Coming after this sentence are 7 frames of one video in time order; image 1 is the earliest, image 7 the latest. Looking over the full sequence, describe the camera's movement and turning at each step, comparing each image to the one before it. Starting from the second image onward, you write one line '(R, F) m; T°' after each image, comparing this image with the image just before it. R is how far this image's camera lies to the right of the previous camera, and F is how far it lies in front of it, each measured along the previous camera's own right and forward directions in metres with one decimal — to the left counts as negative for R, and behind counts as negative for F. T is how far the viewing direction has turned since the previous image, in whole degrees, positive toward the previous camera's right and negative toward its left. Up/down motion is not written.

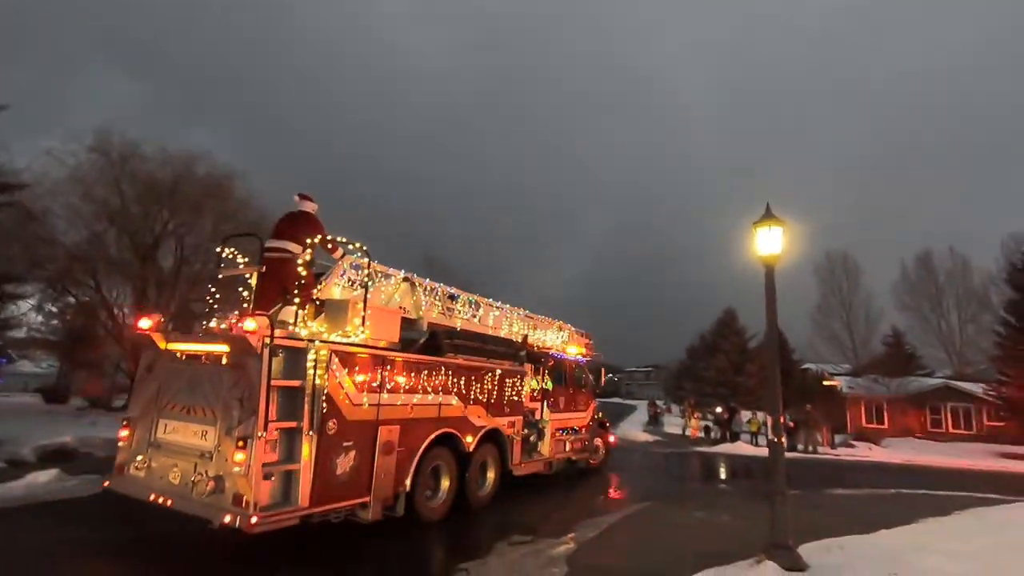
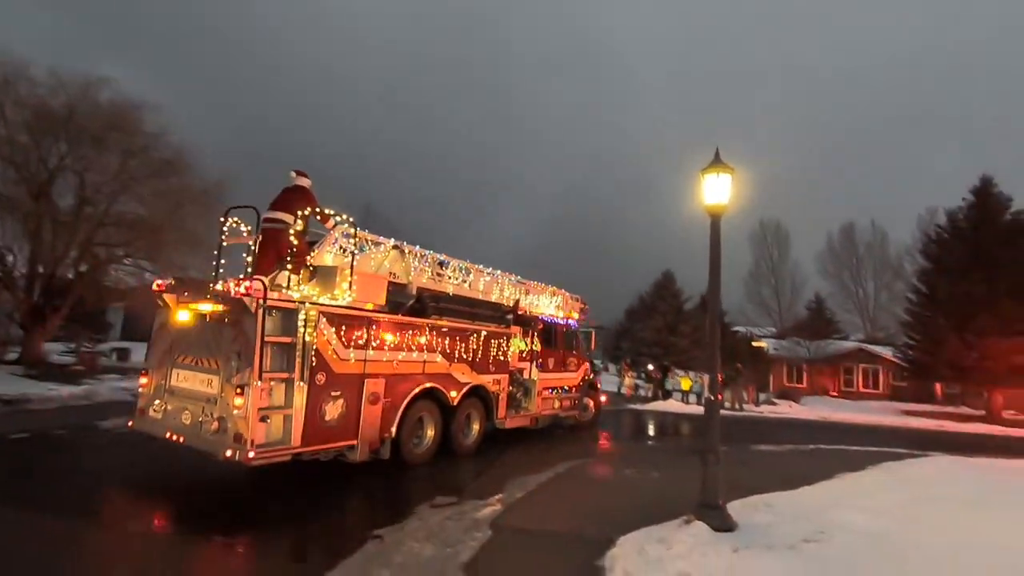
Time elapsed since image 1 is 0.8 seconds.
(+0.2, +0.7) m; +6°
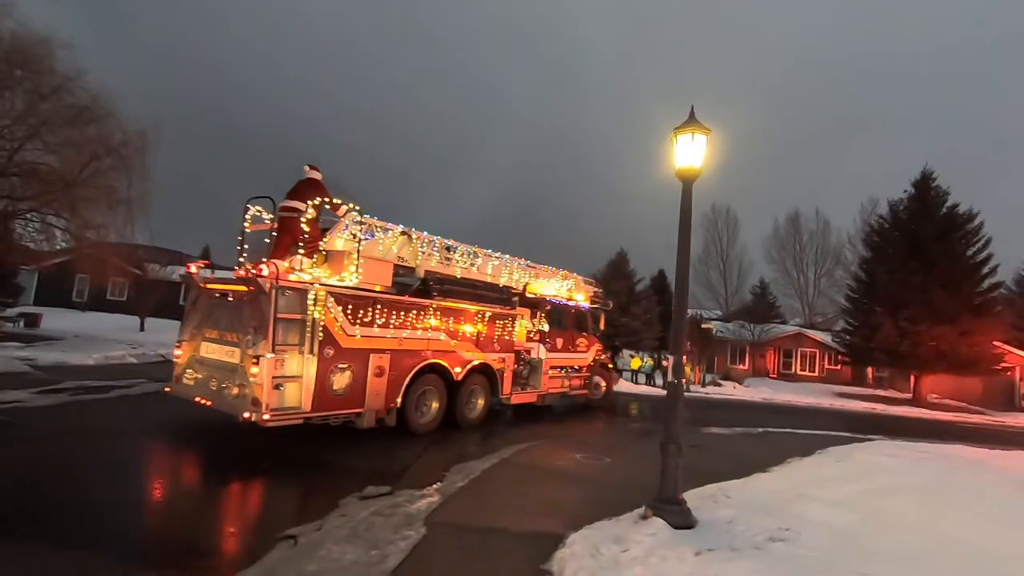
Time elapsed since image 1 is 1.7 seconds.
(+0.1, +0.9) m; +5°
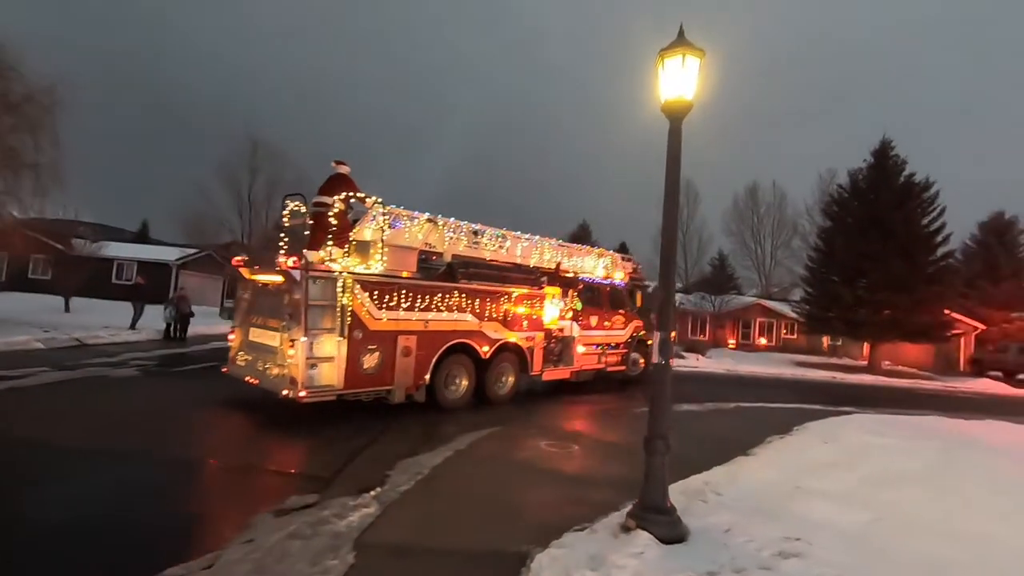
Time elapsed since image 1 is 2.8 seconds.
(+0.1, +1.3) m; +4°
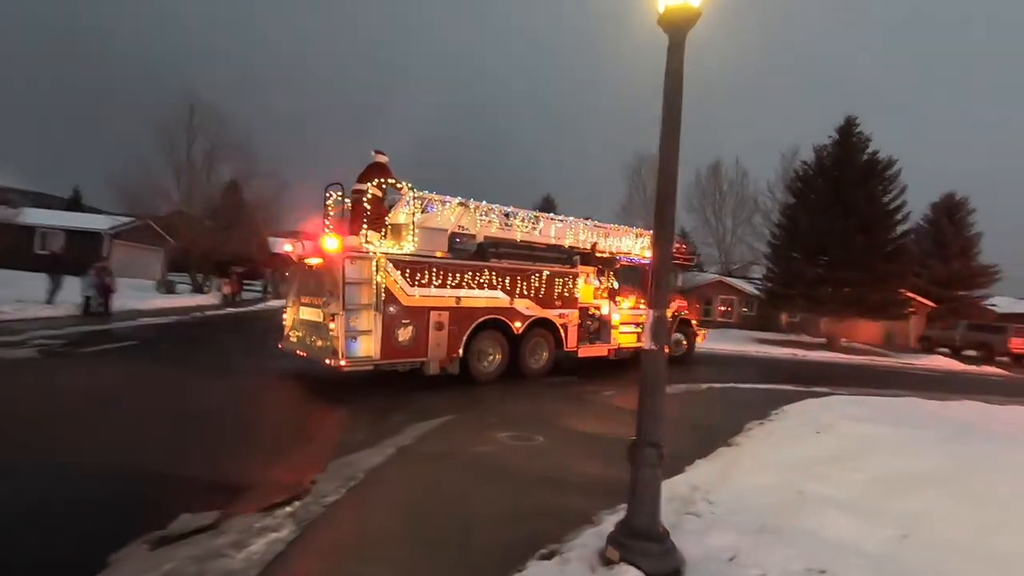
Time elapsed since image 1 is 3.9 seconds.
(+0.1, +1.2) m; +4°
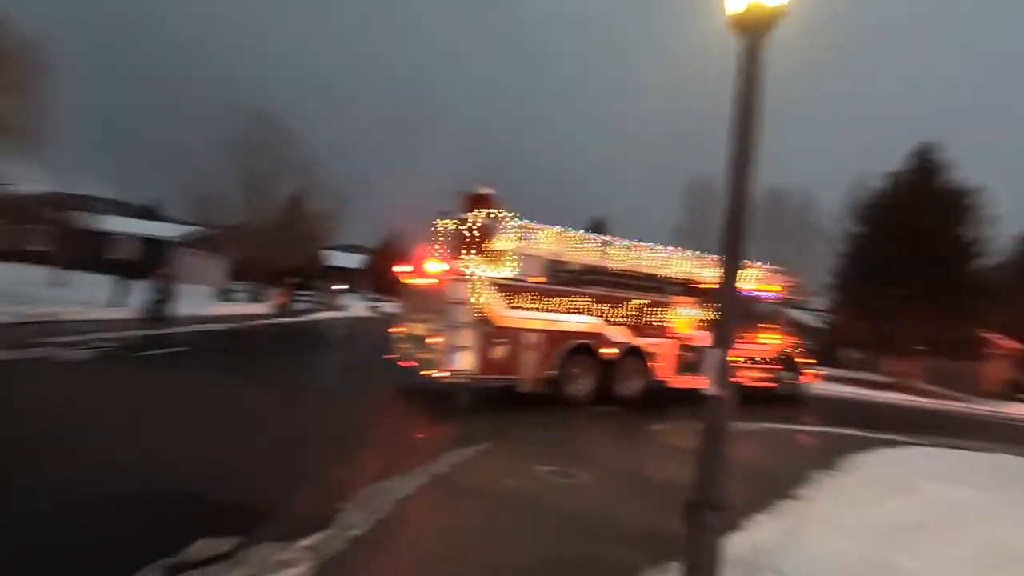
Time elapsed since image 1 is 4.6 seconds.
(0.0, +0.4) m; -5°
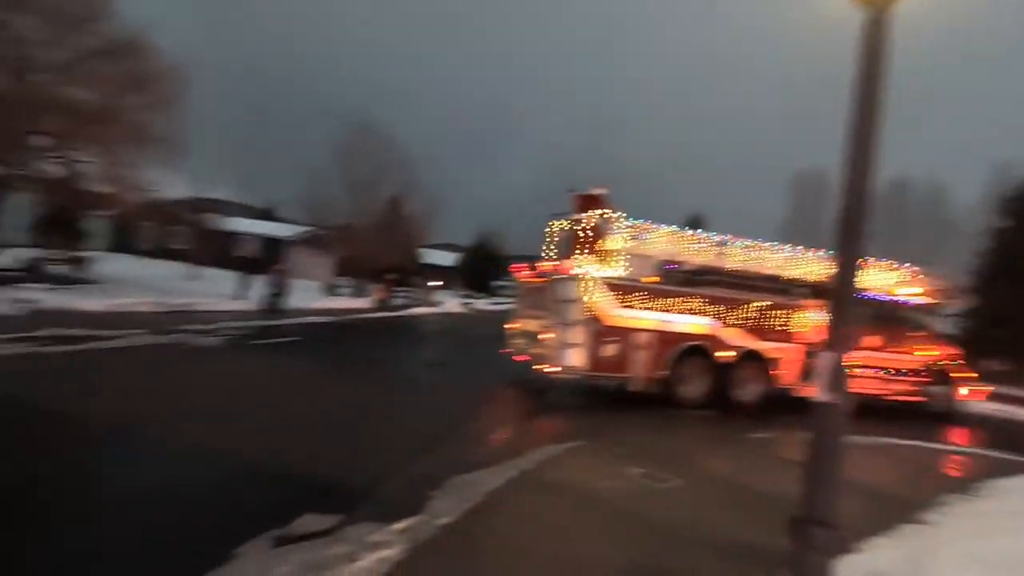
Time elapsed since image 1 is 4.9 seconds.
(0.0, +0.1) m; -10°
